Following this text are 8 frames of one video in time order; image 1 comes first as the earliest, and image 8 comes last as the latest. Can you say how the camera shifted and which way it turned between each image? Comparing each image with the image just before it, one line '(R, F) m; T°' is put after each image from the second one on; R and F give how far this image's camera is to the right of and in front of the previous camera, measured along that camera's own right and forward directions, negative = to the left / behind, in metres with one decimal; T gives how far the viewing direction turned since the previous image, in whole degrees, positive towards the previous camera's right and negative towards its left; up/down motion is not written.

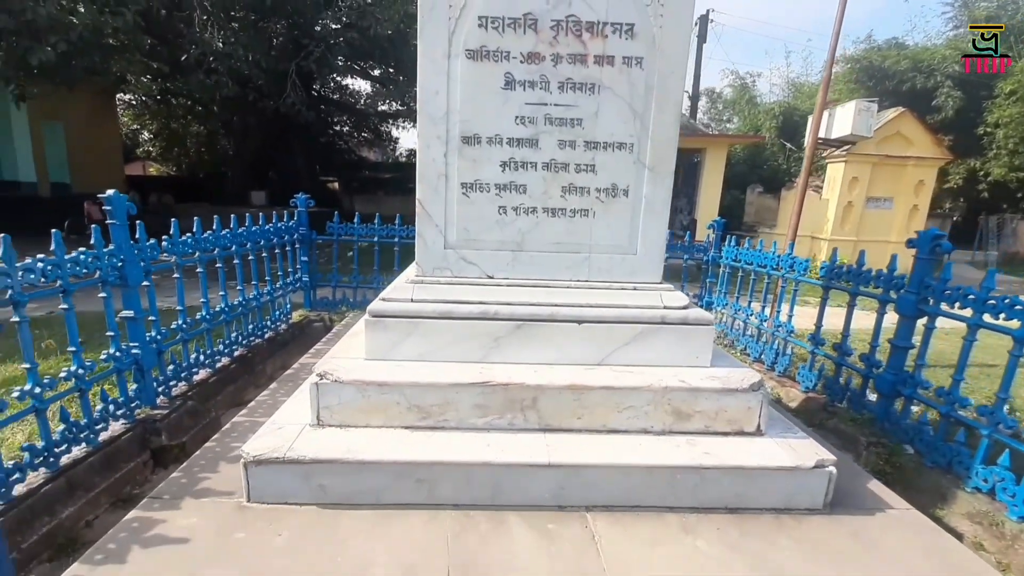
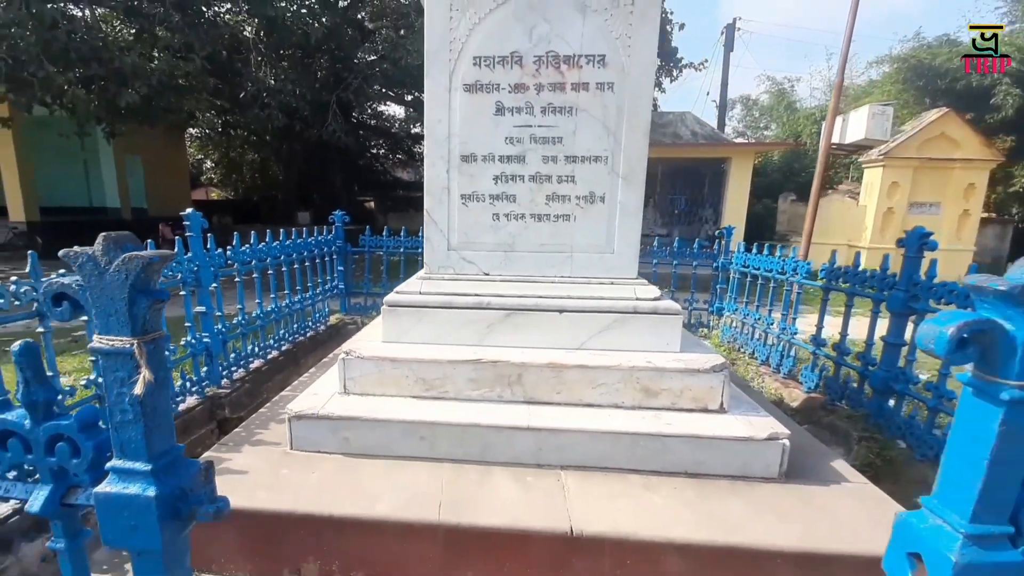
(+0.2, -0.4) m; -4°
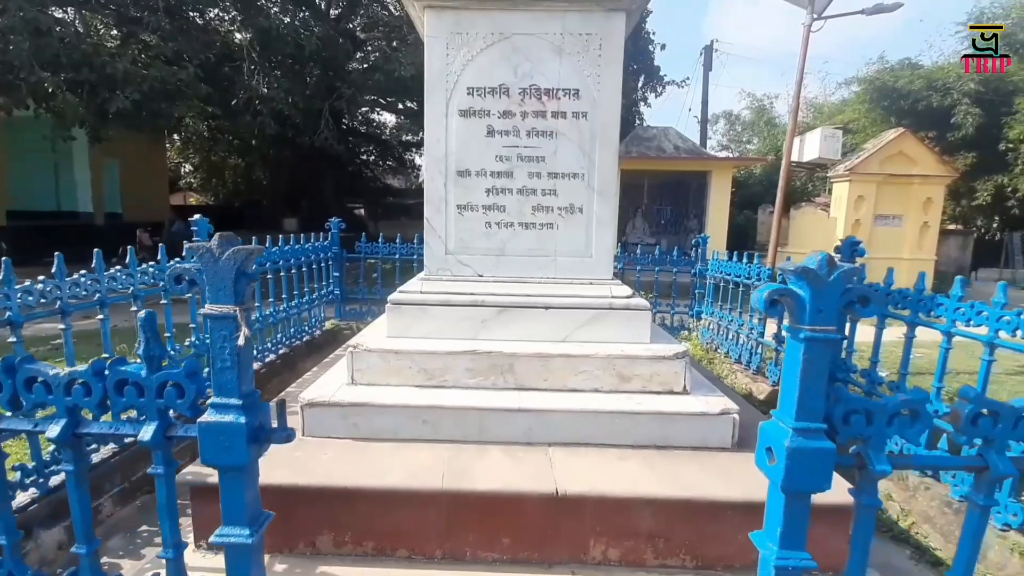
(0.0, -0.3) m; +2°
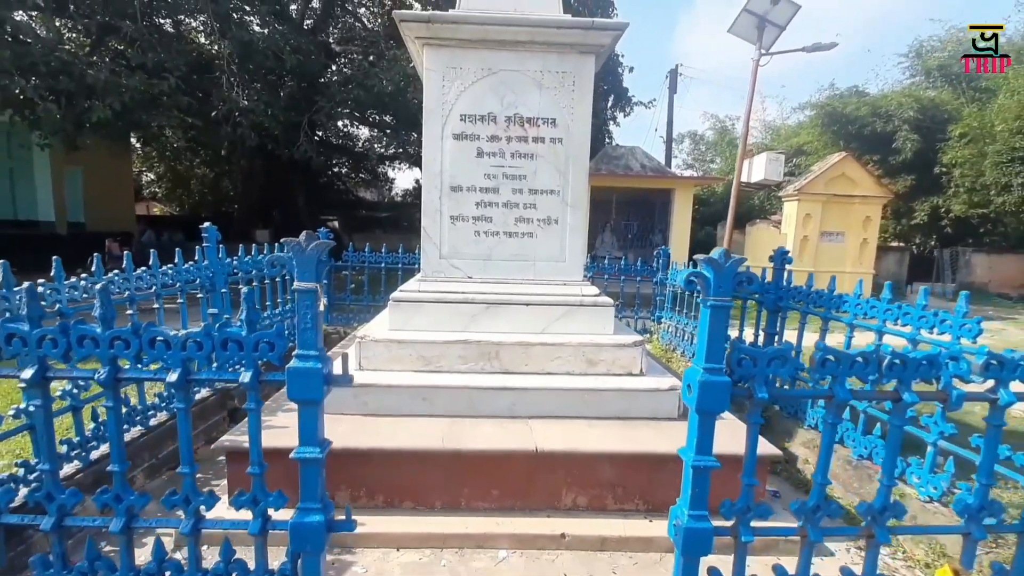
(-0.1, -0.5) m; +4°
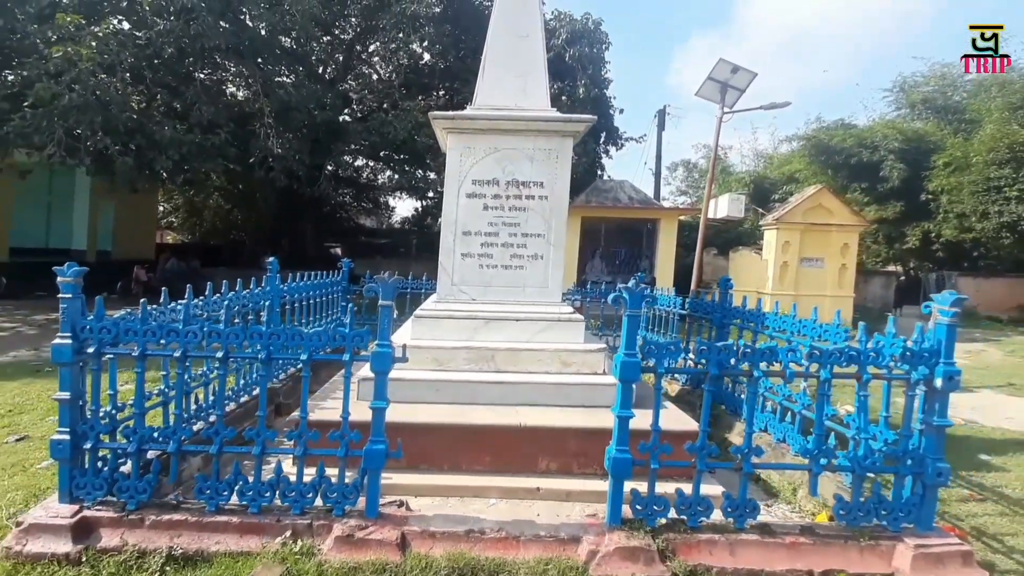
(+0.1, -1.0) m; 0°
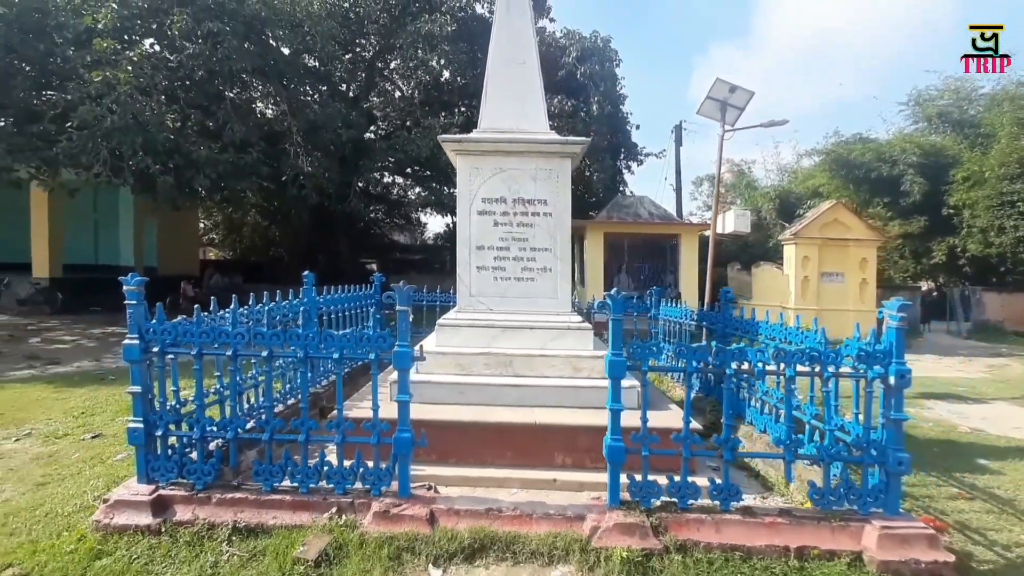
(+0.1, -0.4) m; -2°
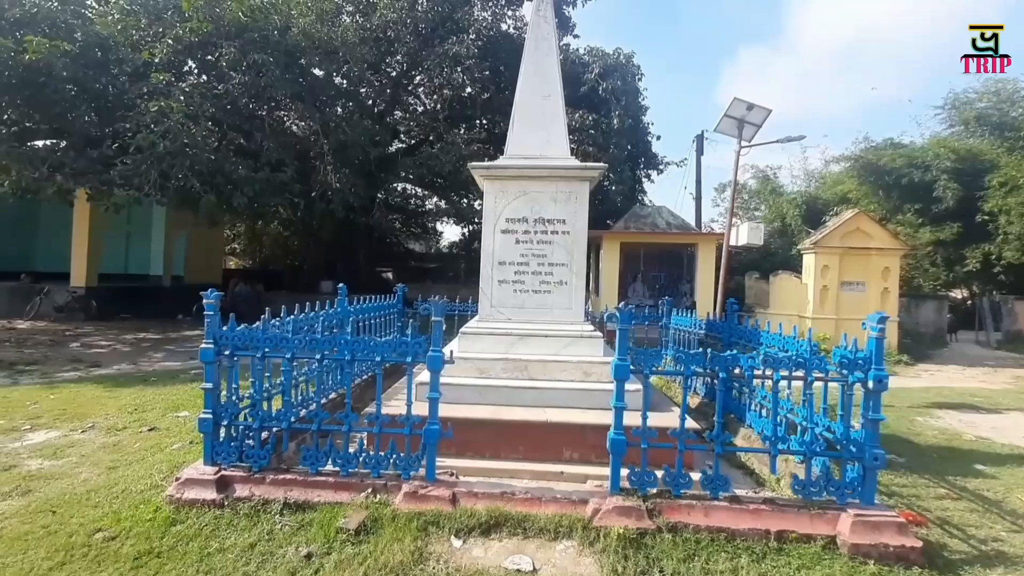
(+0.1, -0.5) m; -2°
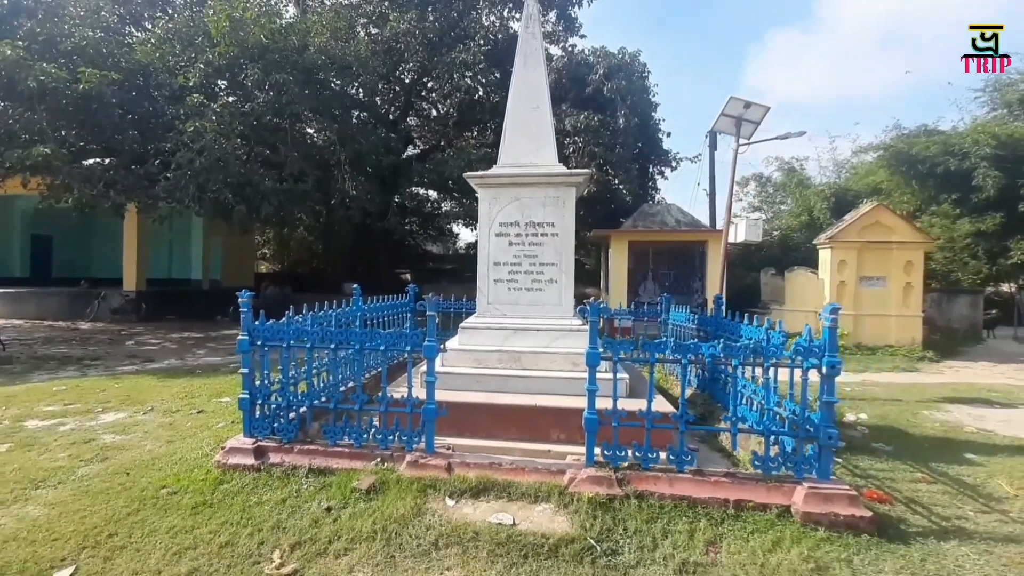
(+0.3, -0.6) m; -3°
